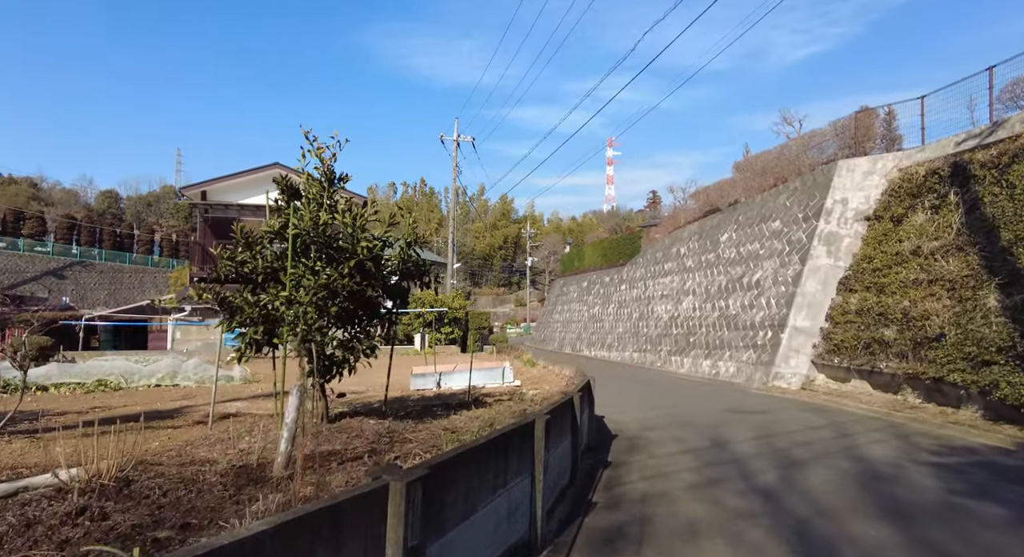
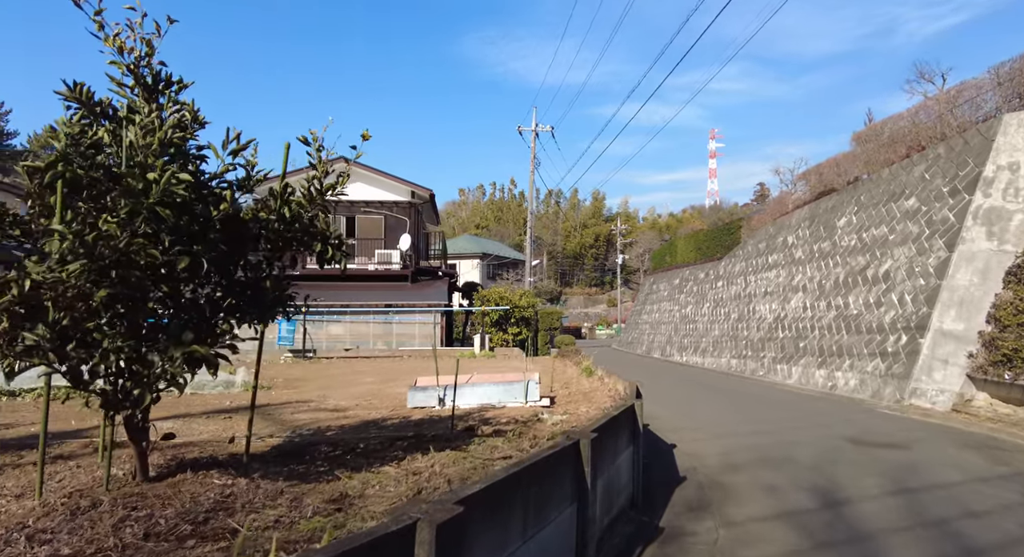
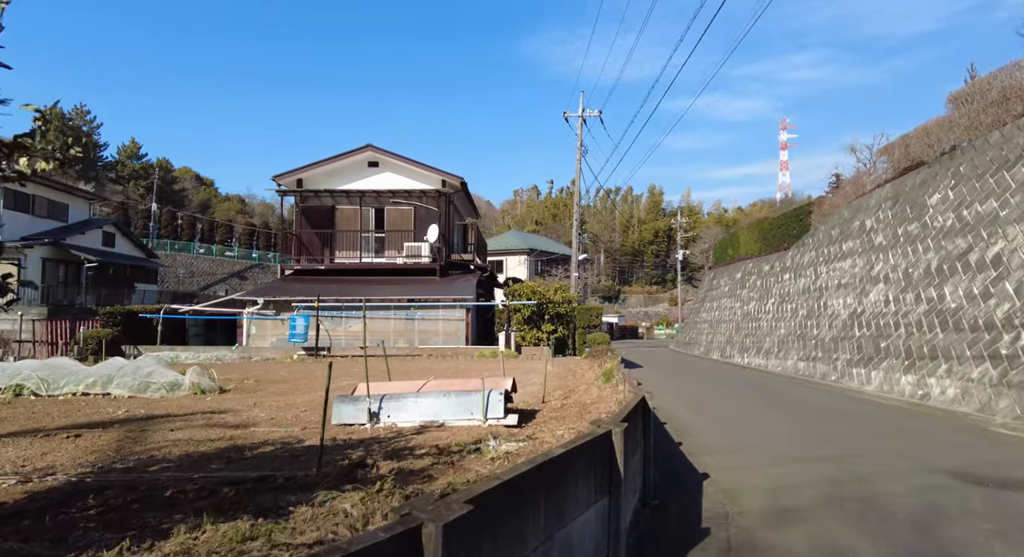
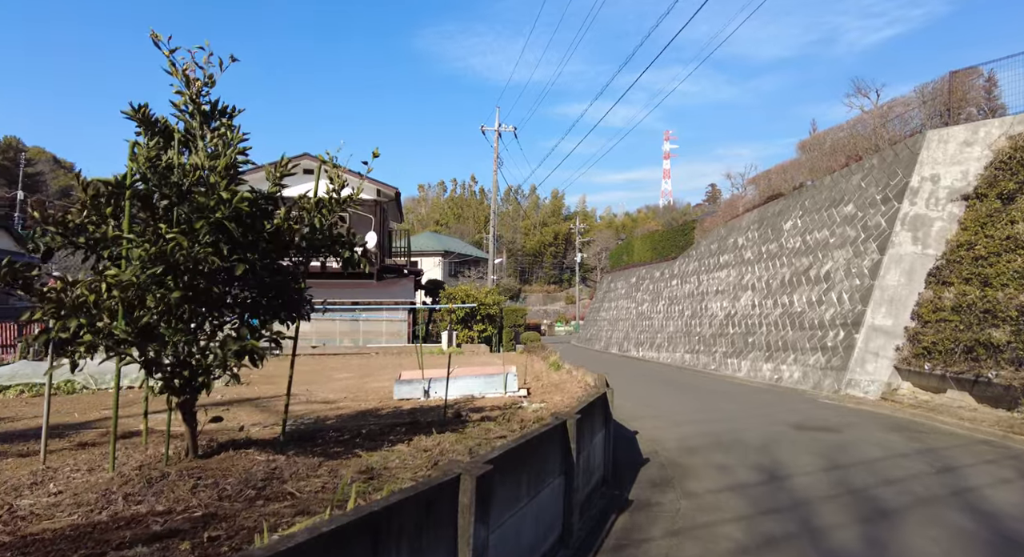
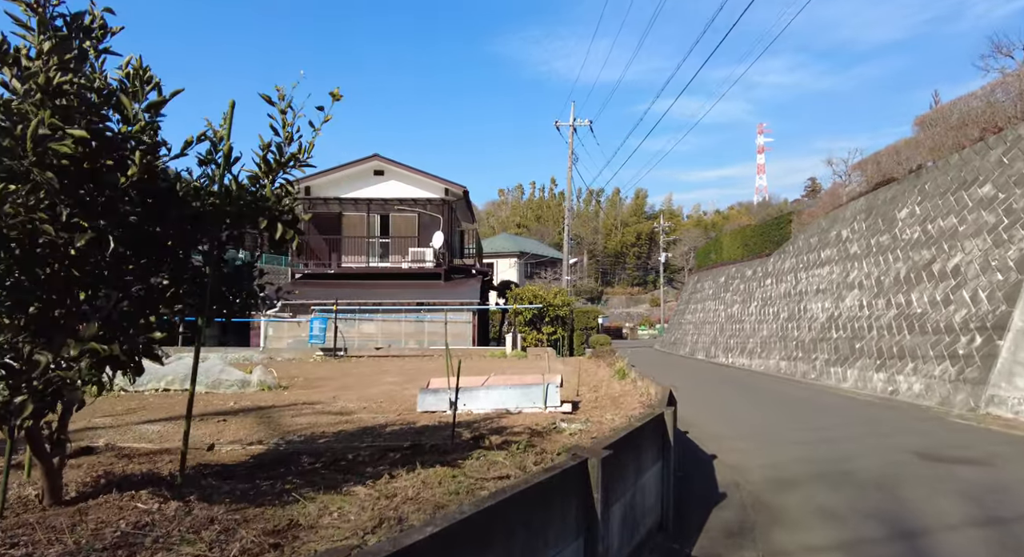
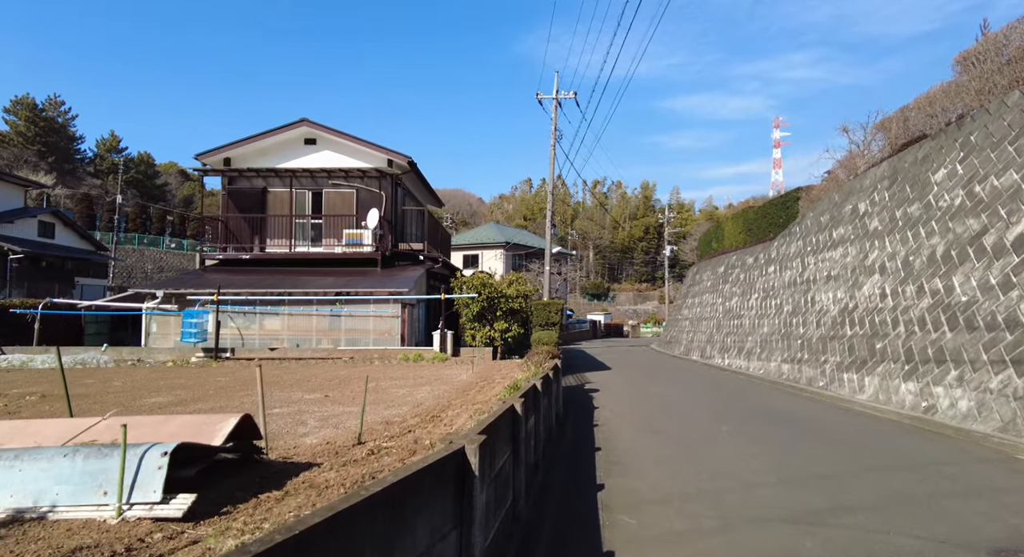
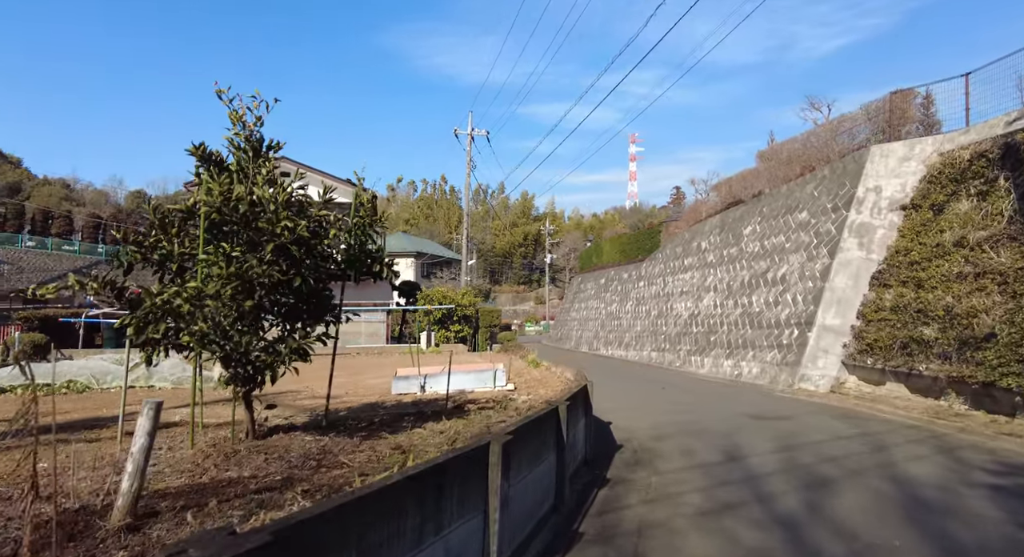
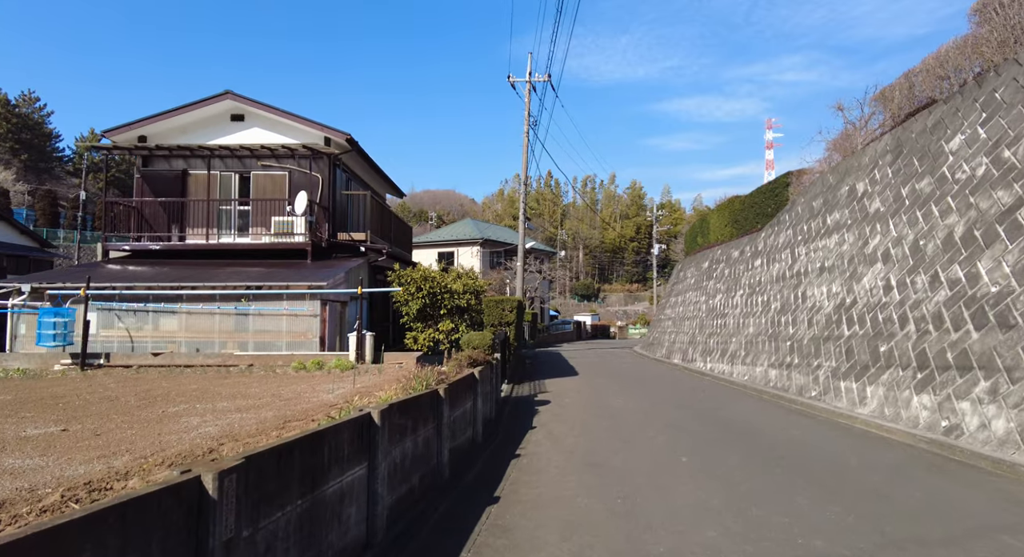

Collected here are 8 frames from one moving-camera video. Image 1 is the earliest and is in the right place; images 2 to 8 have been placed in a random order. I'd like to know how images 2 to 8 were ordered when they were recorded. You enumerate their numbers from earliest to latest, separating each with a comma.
7, 4, 2, 5, 3, 6, 8
